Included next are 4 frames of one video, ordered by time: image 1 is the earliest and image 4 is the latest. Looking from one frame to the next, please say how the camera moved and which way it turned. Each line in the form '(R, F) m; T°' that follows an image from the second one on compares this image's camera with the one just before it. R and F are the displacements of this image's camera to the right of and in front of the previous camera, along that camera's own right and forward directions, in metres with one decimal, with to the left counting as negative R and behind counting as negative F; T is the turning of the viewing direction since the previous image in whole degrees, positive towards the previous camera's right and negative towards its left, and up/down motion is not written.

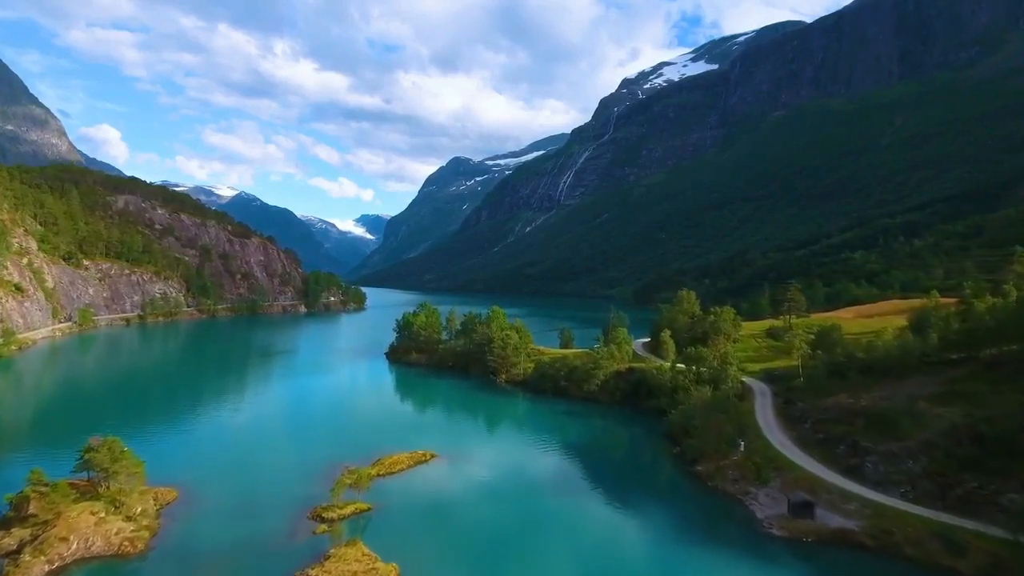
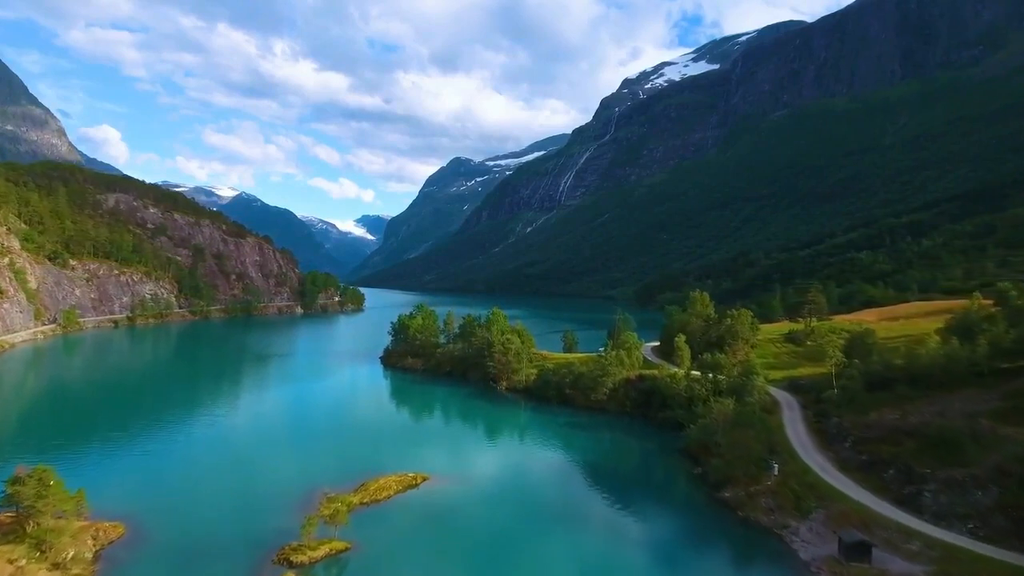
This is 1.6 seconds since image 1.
(-0.1, +3.7) m; 0°
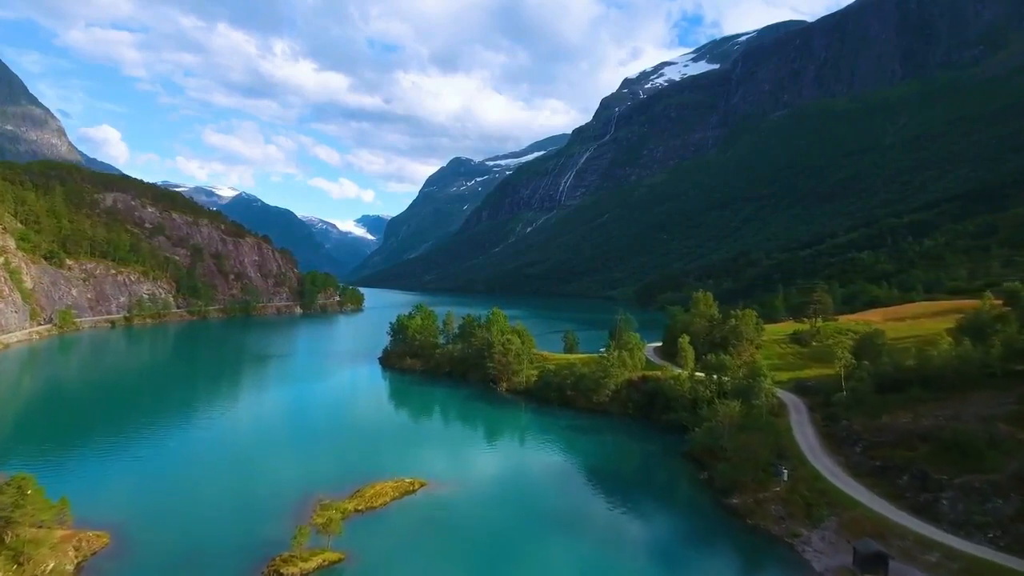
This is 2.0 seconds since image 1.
(0.0, +0.9) m; 0°
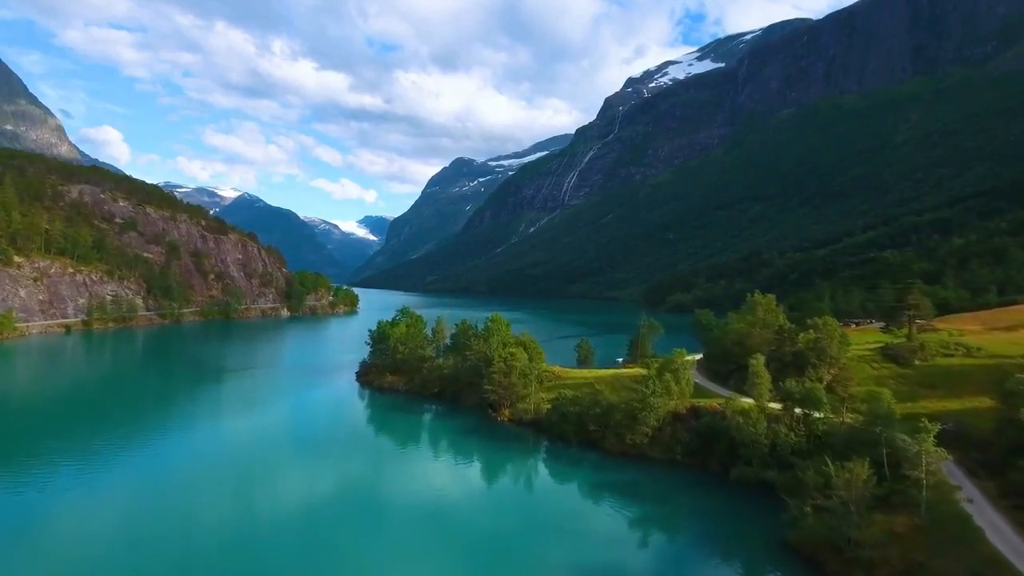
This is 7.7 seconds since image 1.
(-0.1, +11.9) m; 0°
